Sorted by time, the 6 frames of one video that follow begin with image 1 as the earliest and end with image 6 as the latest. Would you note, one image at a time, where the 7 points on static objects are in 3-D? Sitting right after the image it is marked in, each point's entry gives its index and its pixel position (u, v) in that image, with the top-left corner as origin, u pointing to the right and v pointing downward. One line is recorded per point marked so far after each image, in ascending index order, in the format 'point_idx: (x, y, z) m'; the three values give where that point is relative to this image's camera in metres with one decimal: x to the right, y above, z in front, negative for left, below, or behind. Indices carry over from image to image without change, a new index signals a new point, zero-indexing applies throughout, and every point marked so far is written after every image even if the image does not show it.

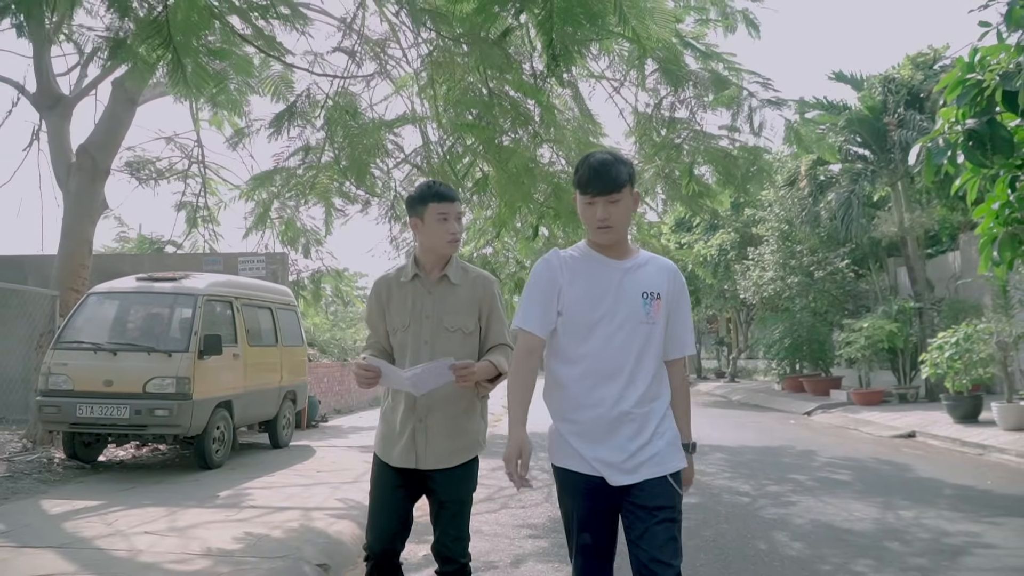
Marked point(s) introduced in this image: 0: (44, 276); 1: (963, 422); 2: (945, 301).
0: (-7.6, +0.2, +15.4) m
1: (+6.1, -1.8, +13.1) m
2: (+8.2, -0.2, +18.3) m
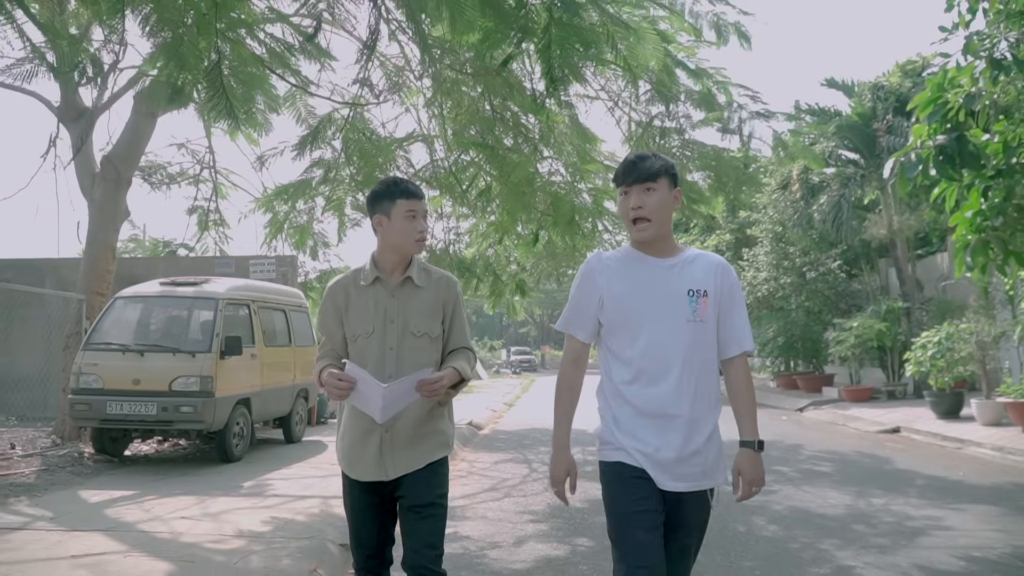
0: (-7.6, +0.2, +16.0) m
1: (+6.2, -1.8, +13.6) m
2: (+8.2, -0.2, +18.9) m
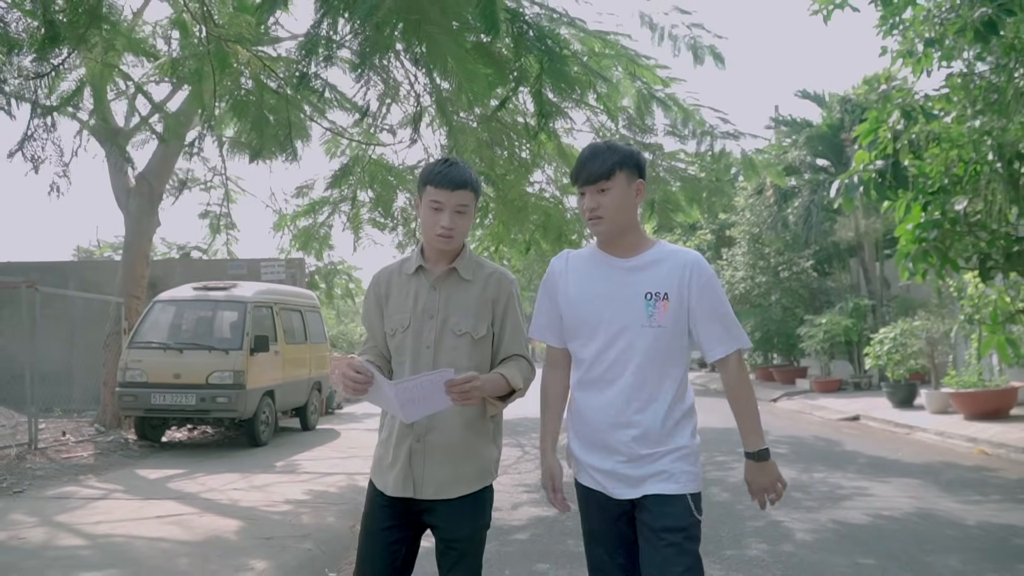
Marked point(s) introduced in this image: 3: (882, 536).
0: (-7.7, +0.2, +17.2) m
1: (+6.1, -1.8, +15.0) m
2: (+8.1, -0.2, +20.2) m
3: (+2.3, -1.5, +5.9) m
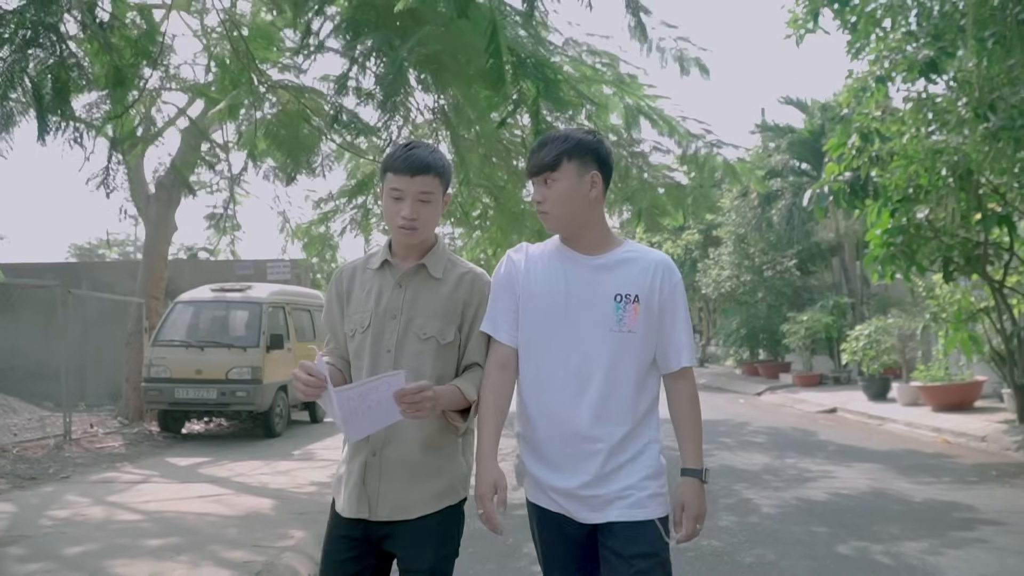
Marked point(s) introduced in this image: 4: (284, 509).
0: (-7.8, +0.2, +18.0) m
1: (+6.0, -1.8, +15.9) m
2: (+8.0, -0.2, +21.1) m
3: (+2.3, -1.6, +6.7) m
4: (-1.6, -1.5, +6.7) m
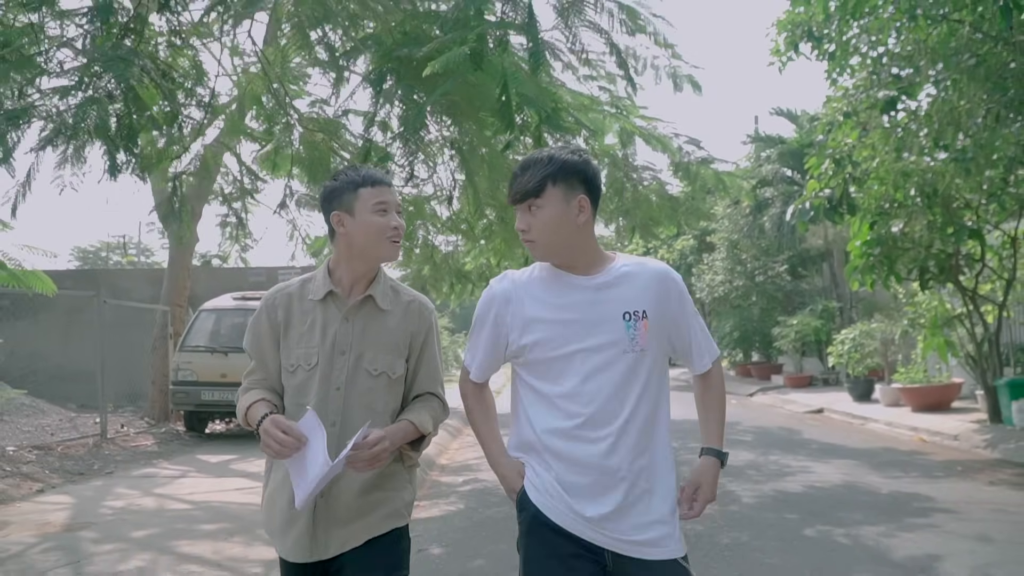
0: (-7.8, +0.1, +18.8) m
1: (+6.0, -1.9, +16.7) m
2: (+8.0, -0.3, +21.9) m
3: (+2.3, -1.7, +7.5) m
4: (-1.5, -1.7, +7.5) m
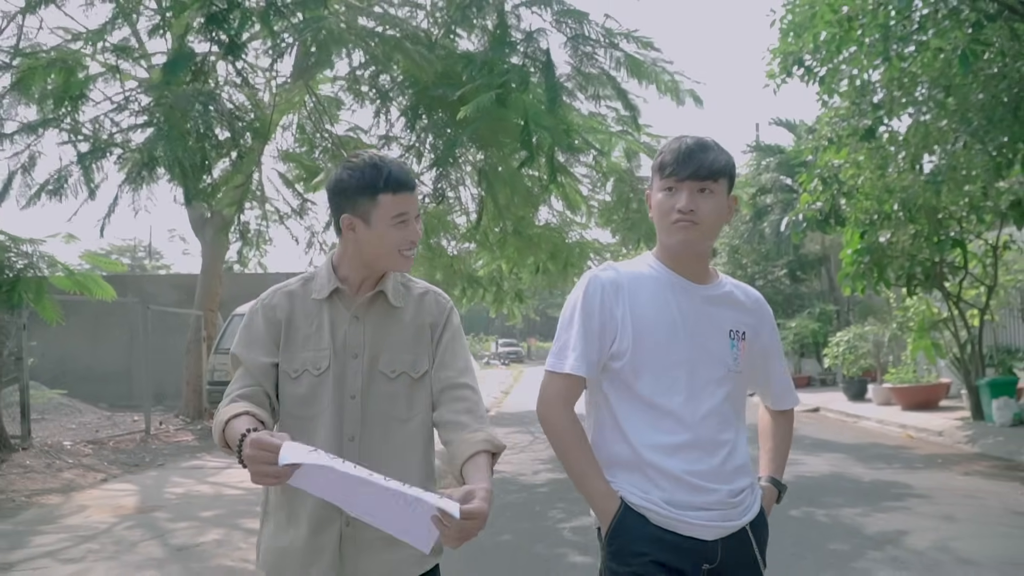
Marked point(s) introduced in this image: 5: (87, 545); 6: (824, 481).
0: (-7.6, 0.0, +19.6) m
1: (+6.2, -2.0, +17.5) m
2: (+8.2, -0.4, +22.8) m
3: (+2.5, -1.7, +8.4) m
4: (-1.4, -1.7, +8.4) m
5: (-2.7, -1.6, +6.2) m
6: (+2.9, -1.8, +8.9) m
